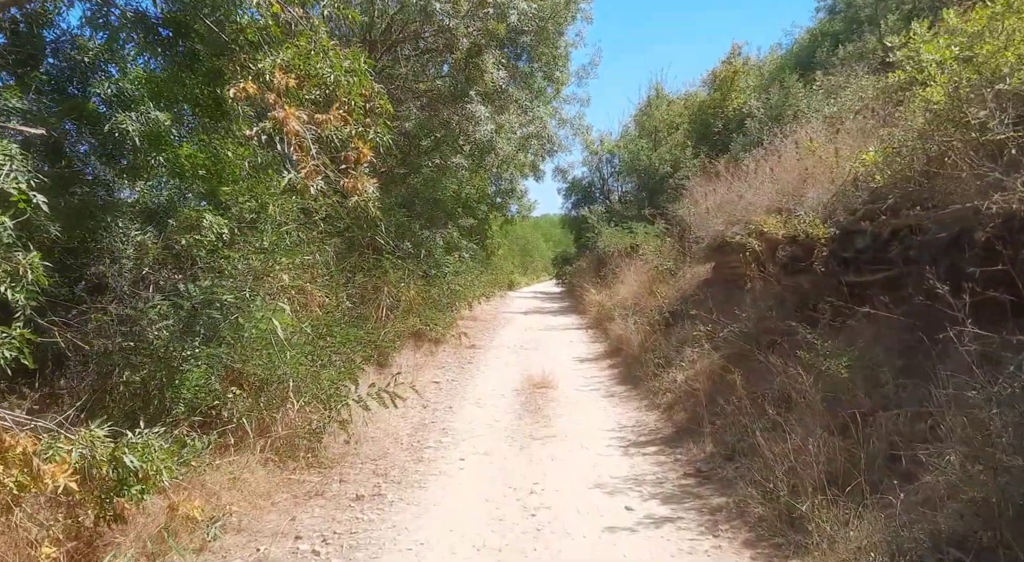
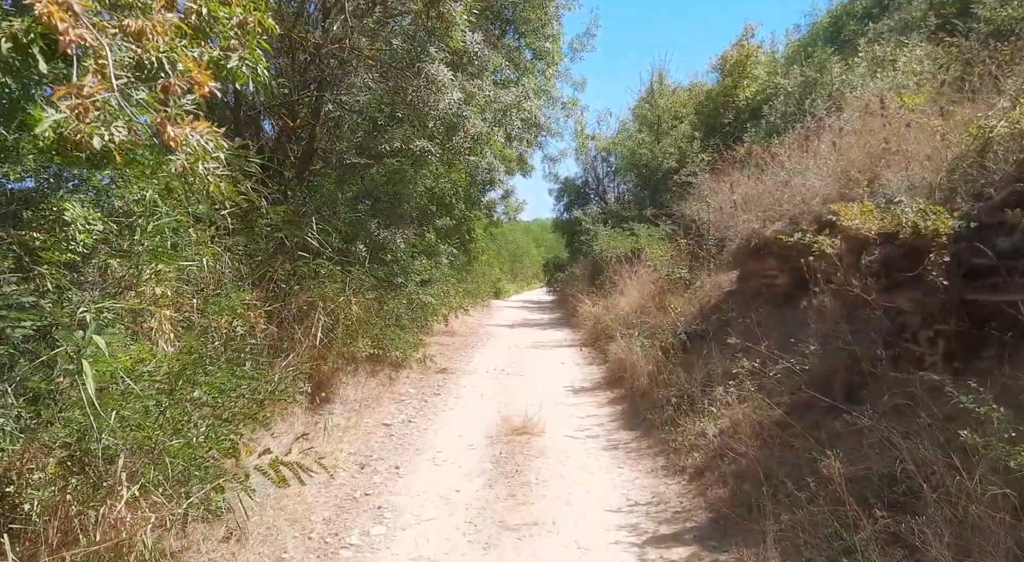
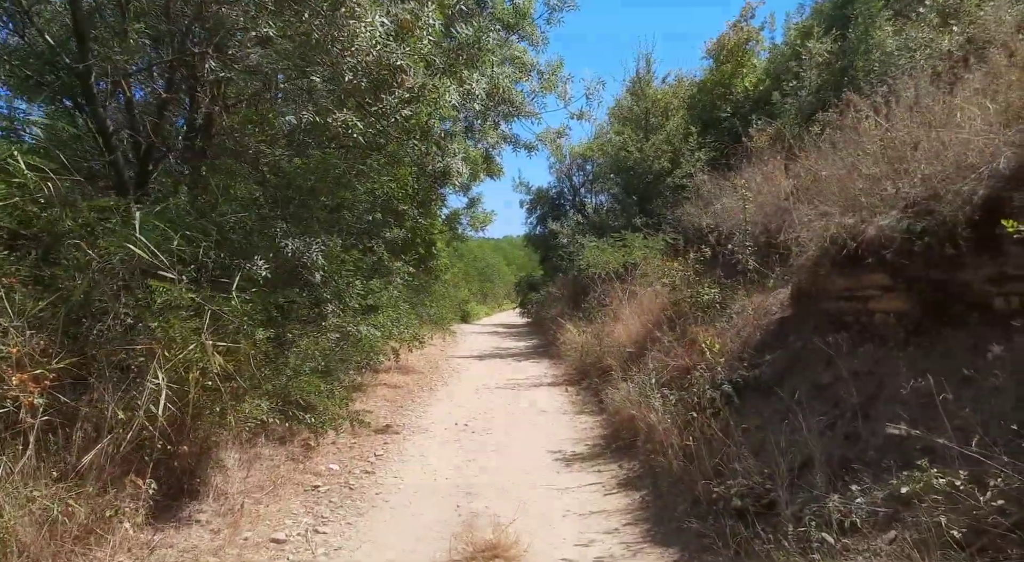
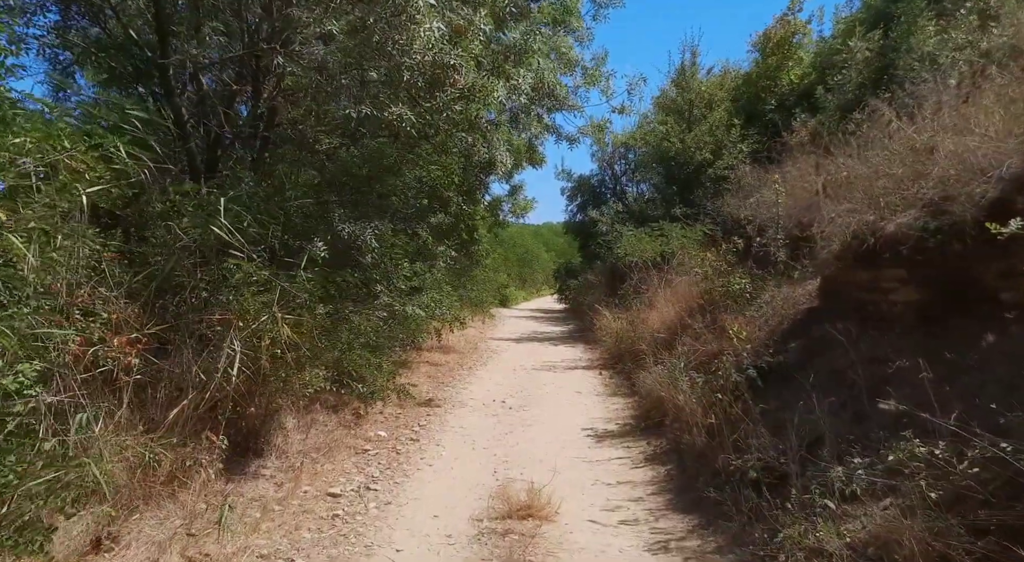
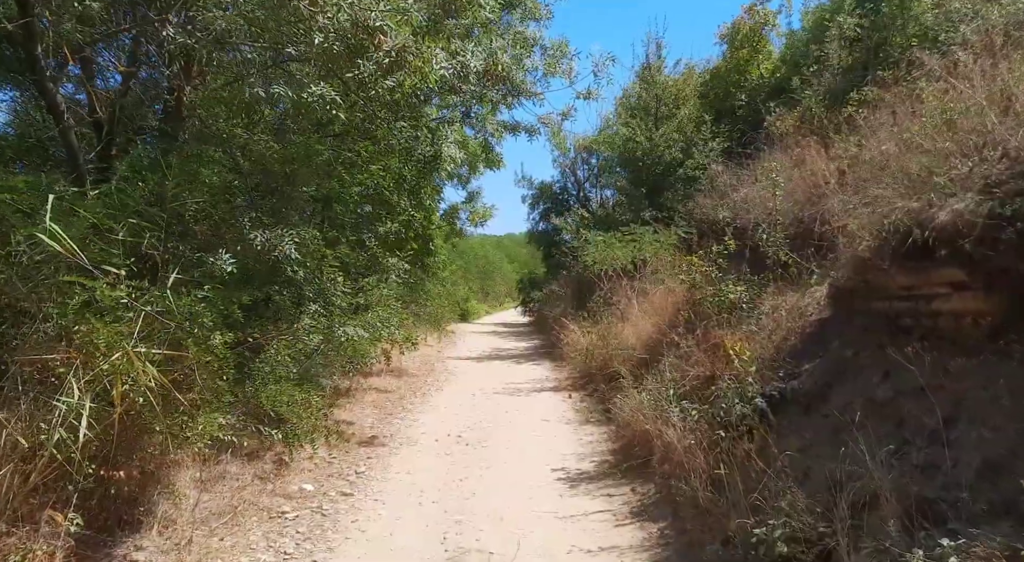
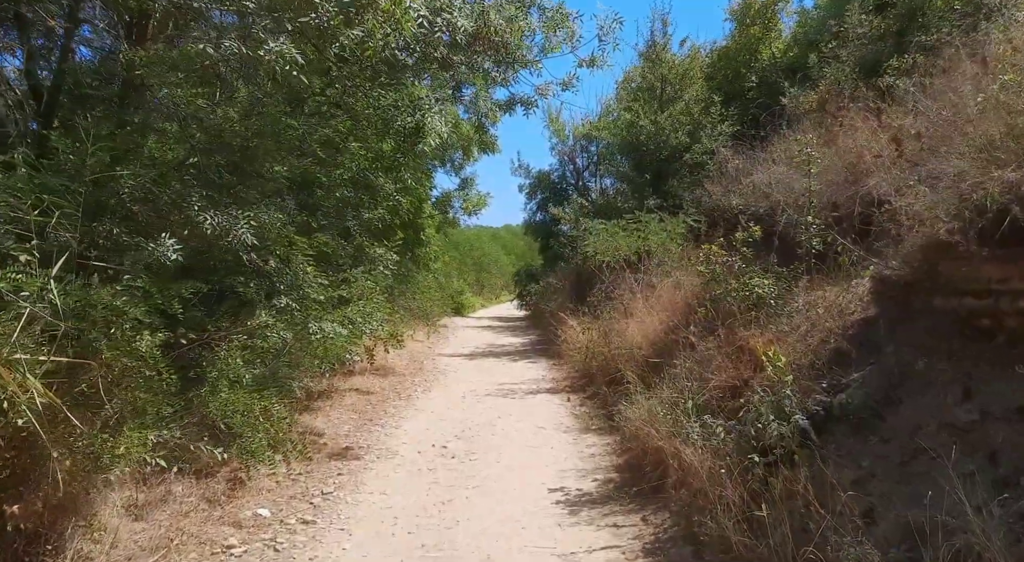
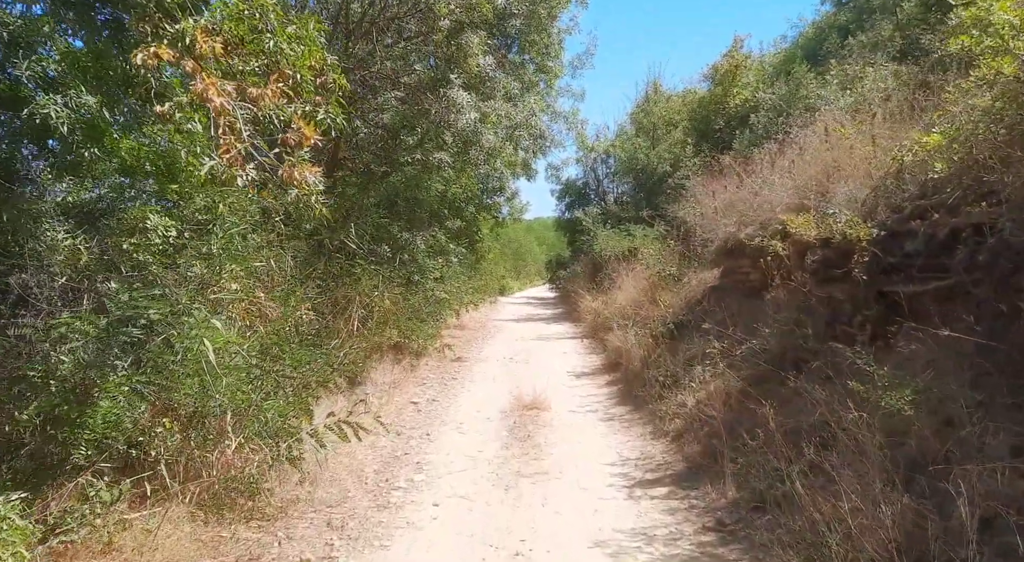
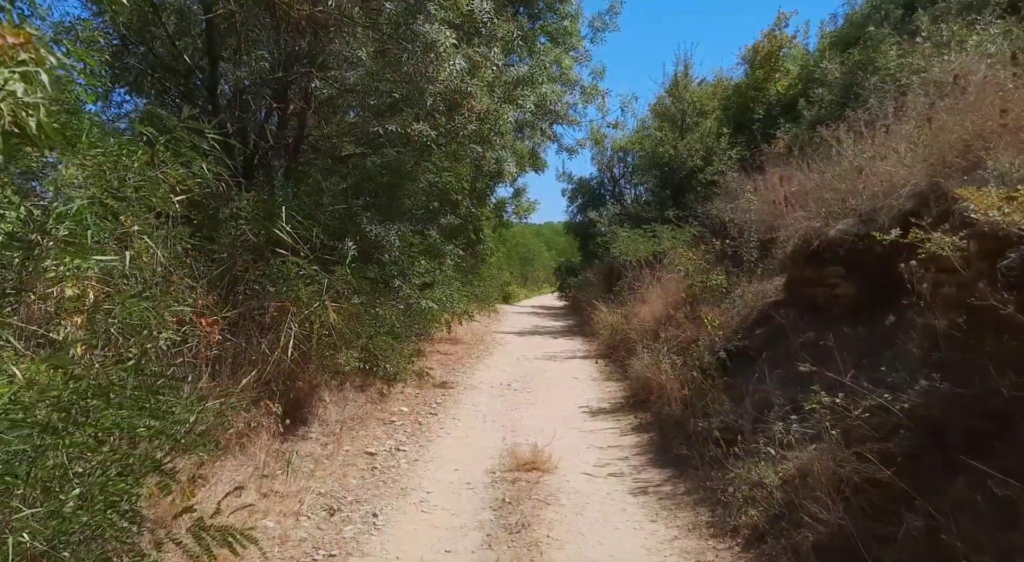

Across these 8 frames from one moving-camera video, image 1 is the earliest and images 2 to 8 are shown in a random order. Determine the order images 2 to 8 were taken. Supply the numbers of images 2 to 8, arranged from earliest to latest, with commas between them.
7, 2, 8, 4, 3, 5, 6
